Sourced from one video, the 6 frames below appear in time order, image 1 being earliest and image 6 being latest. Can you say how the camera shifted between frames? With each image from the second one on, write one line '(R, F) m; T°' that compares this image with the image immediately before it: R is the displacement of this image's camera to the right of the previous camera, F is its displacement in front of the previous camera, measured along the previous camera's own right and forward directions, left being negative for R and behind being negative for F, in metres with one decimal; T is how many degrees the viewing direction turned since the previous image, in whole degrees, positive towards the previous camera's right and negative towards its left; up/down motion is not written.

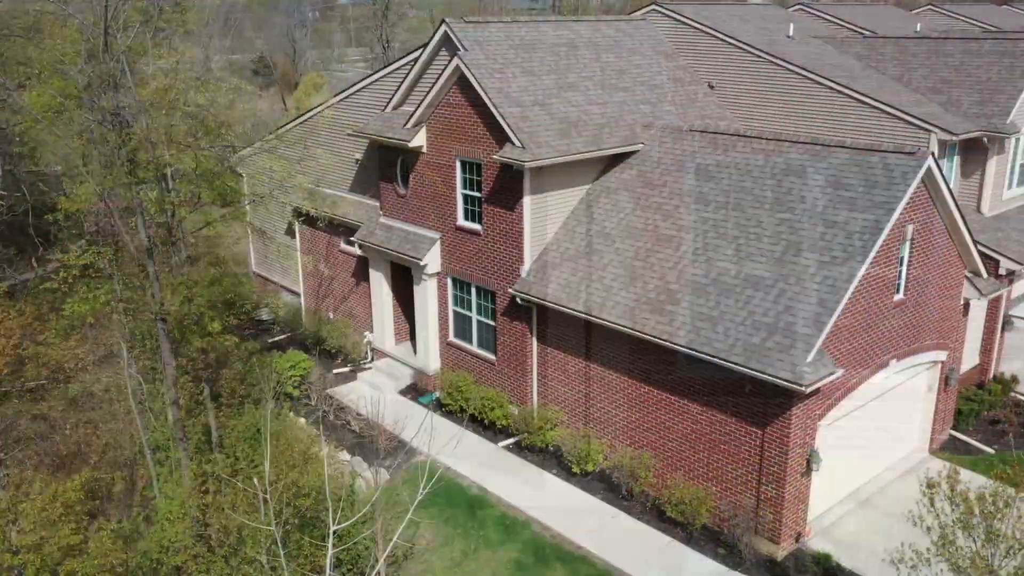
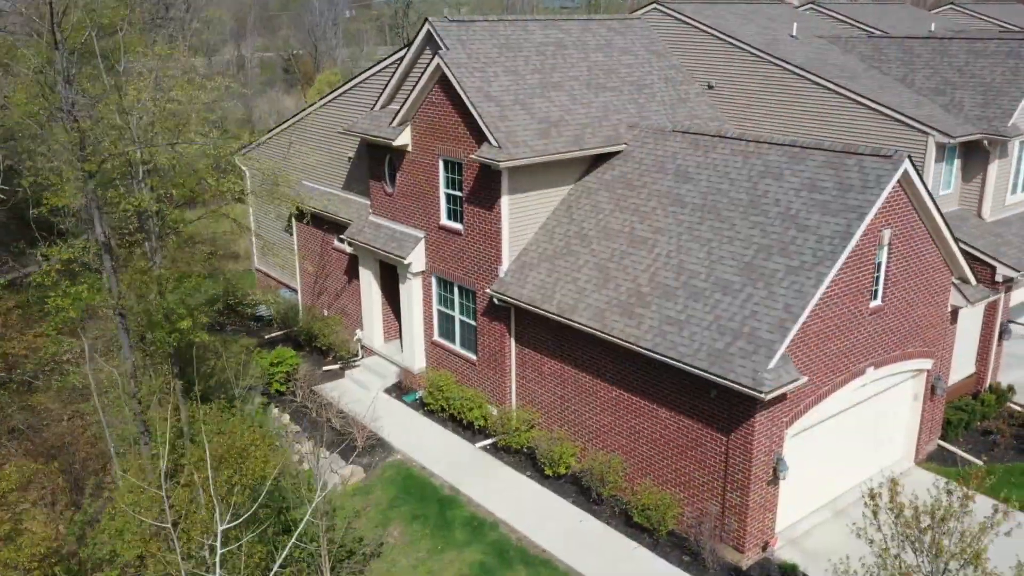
(+1.1, +0.1) m; -2°
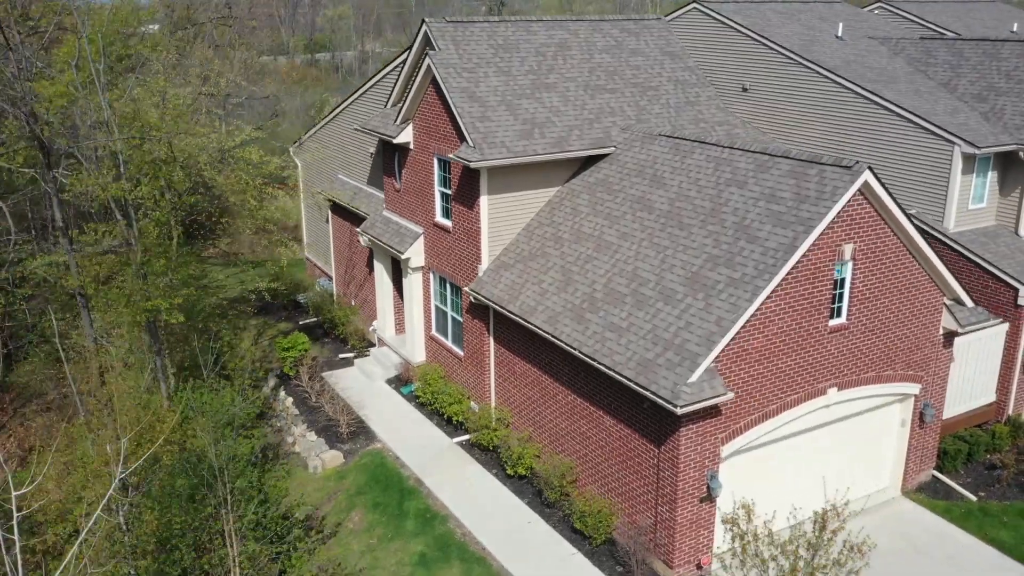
(+2.9, +0.1) m; -8°
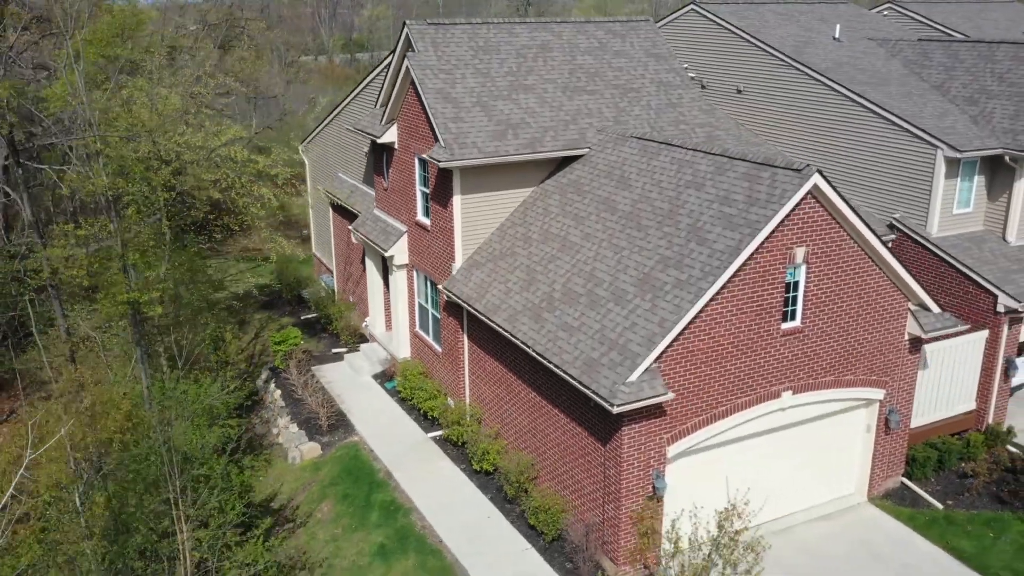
(+1.4, -0.2) m; -3°
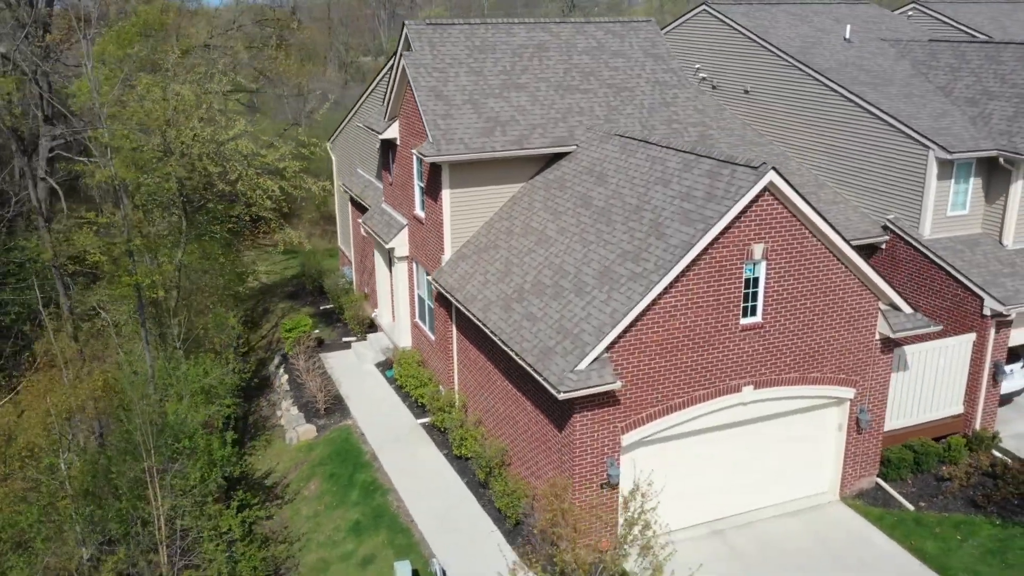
(+1.6, -0.5) m; -4°
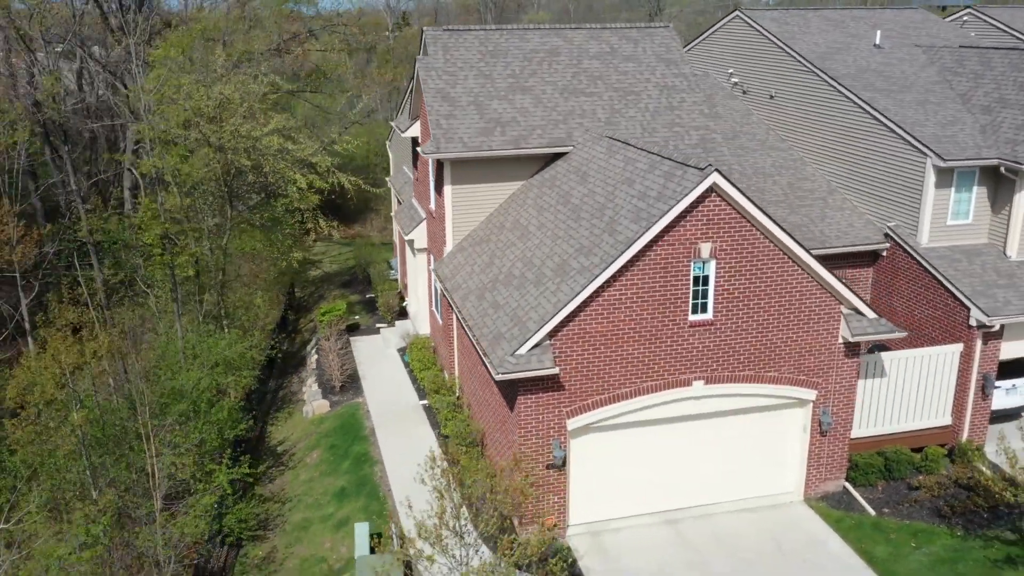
(+2.5, -0.8) m; -7°
